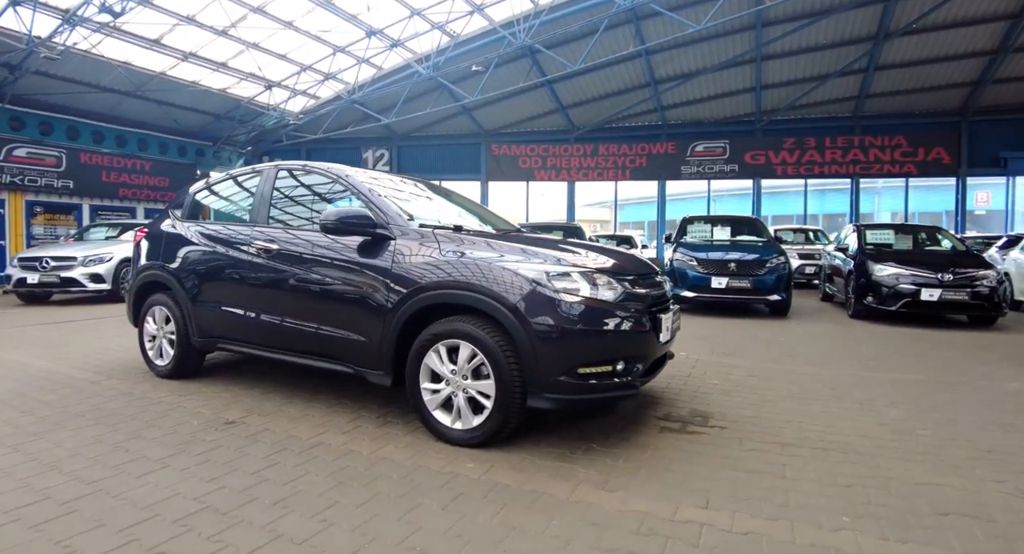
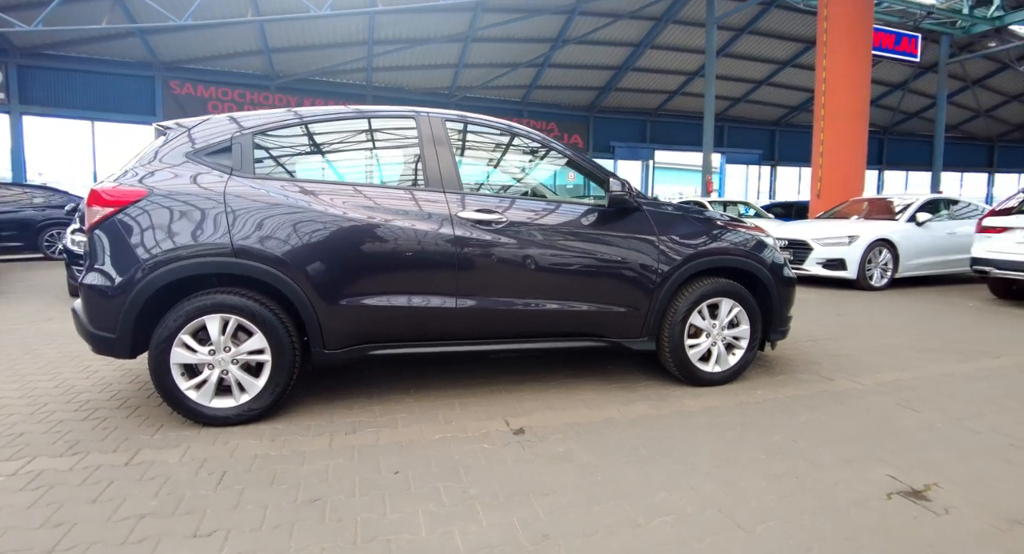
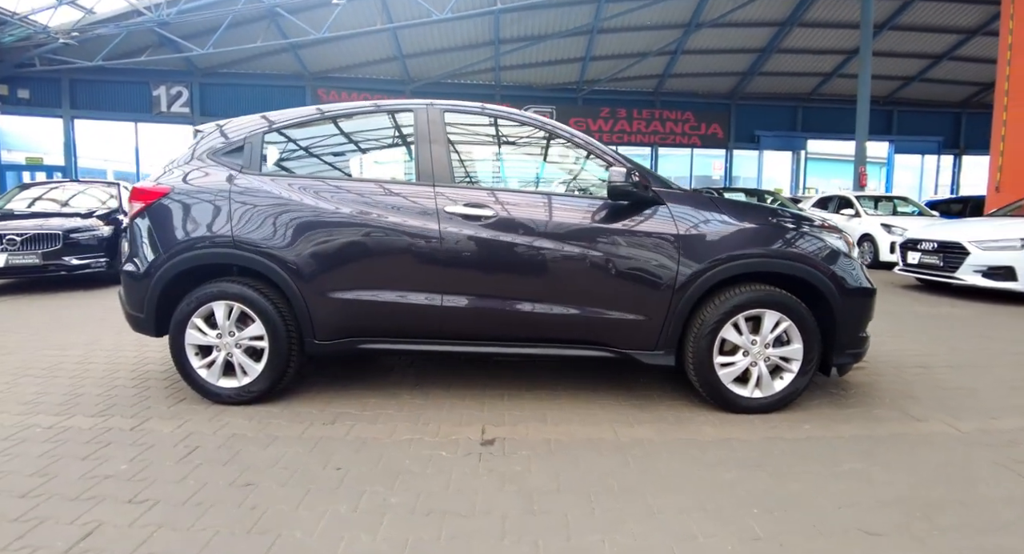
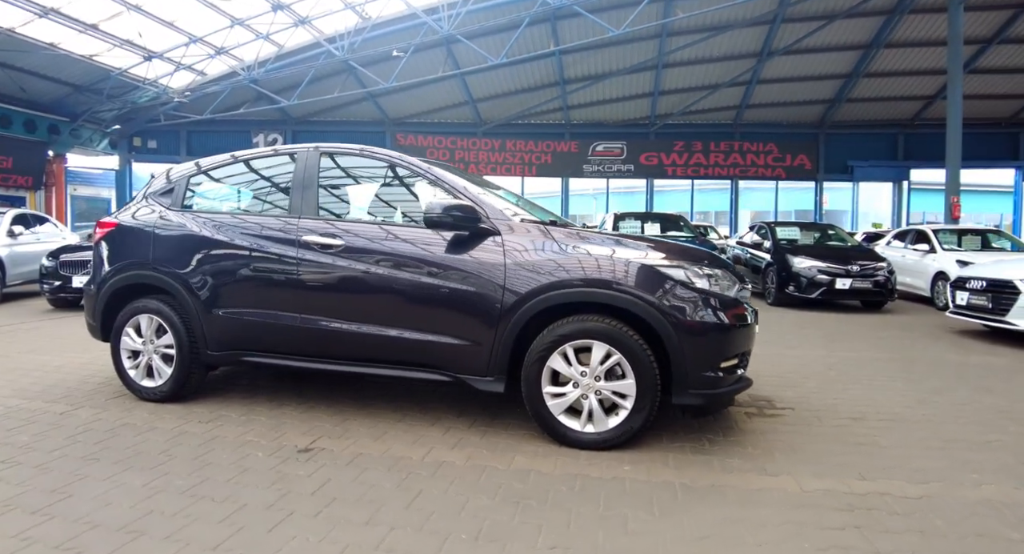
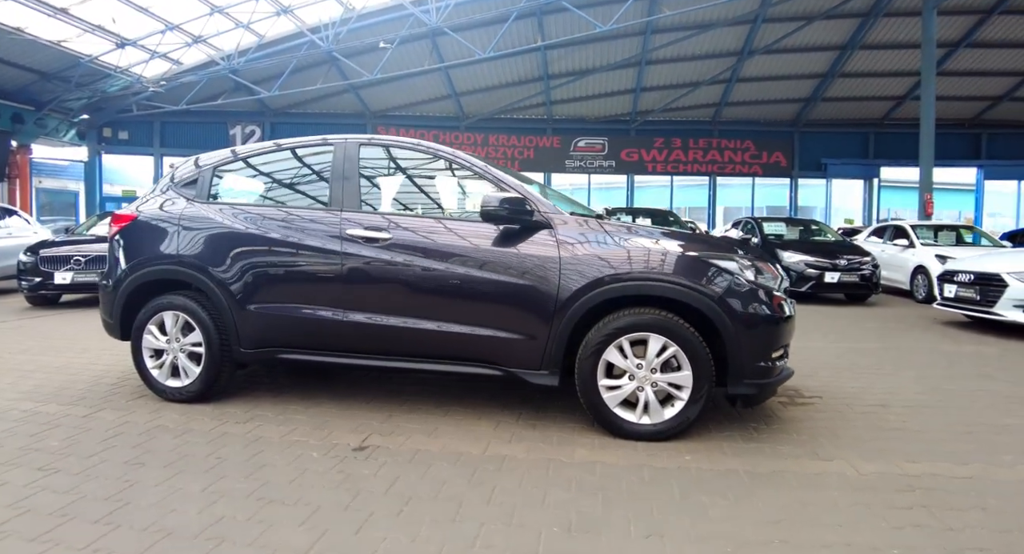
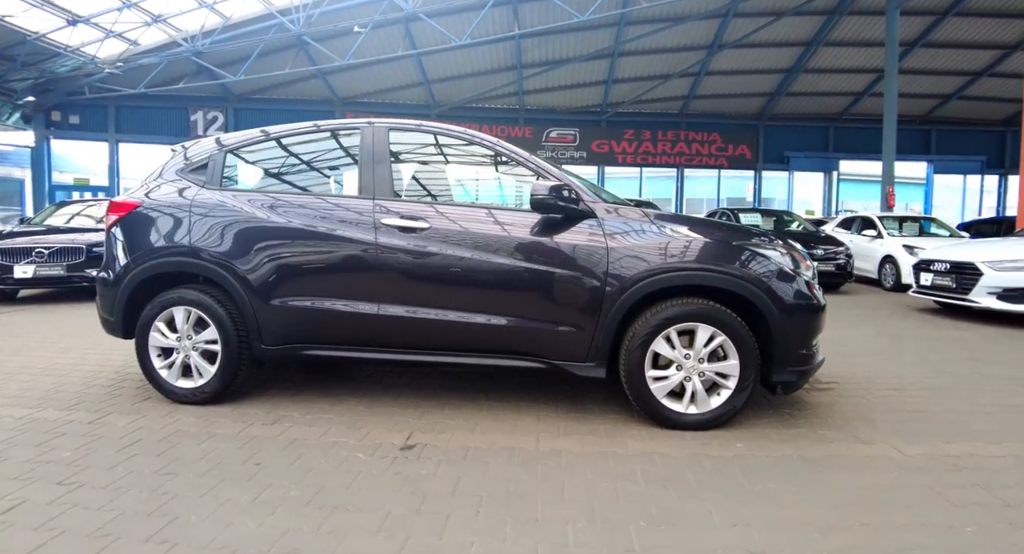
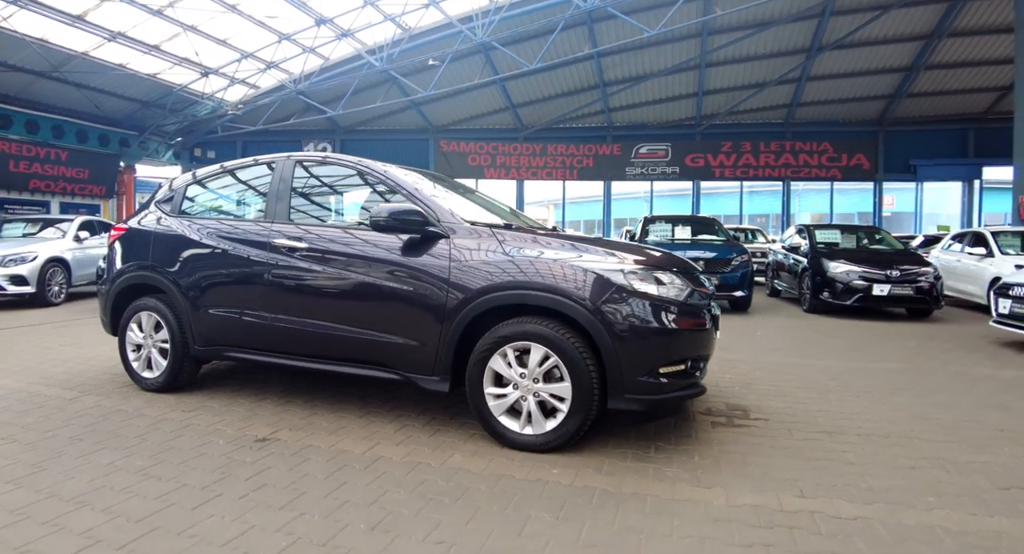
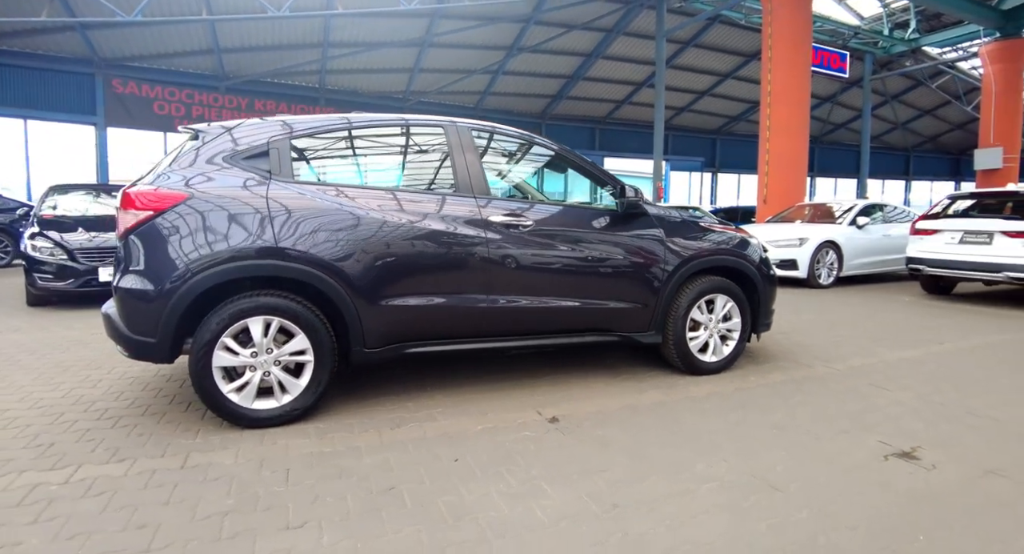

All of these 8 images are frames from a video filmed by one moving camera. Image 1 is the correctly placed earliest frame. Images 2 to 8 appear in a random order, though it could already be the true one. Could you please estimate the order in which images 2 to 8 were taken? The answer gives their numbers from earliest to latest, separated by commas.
7, 4, 5, 6, 3, 2, 8
